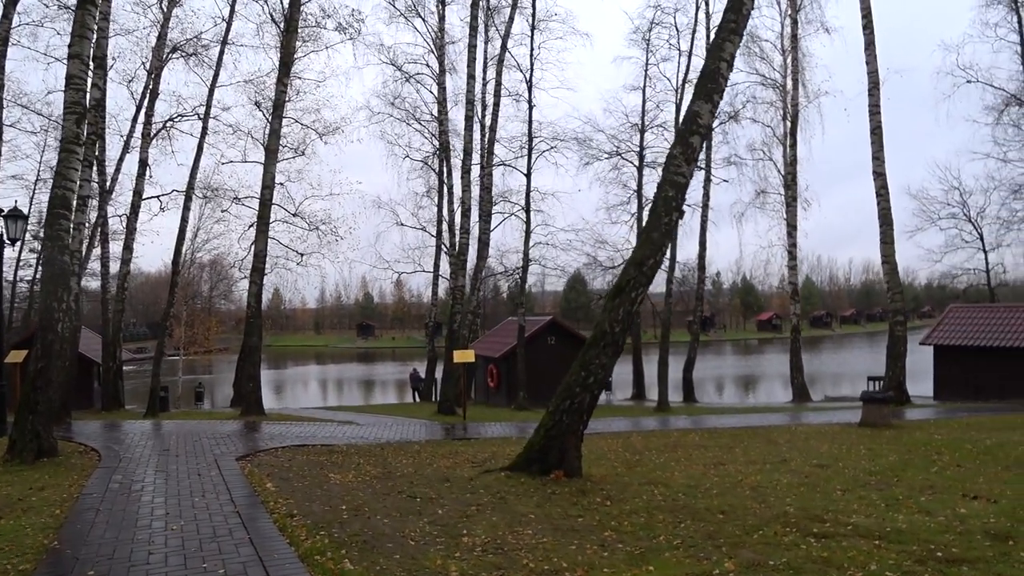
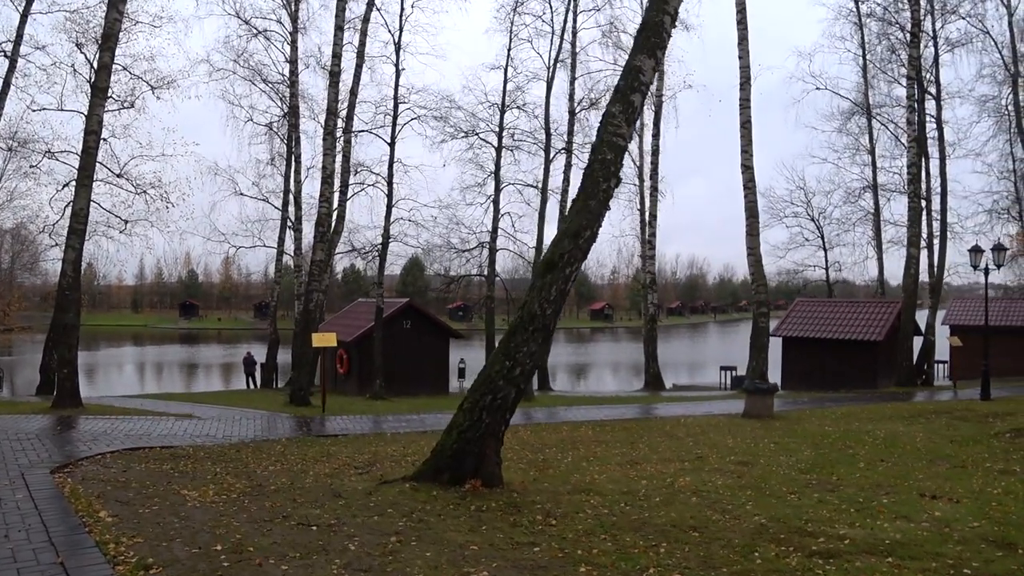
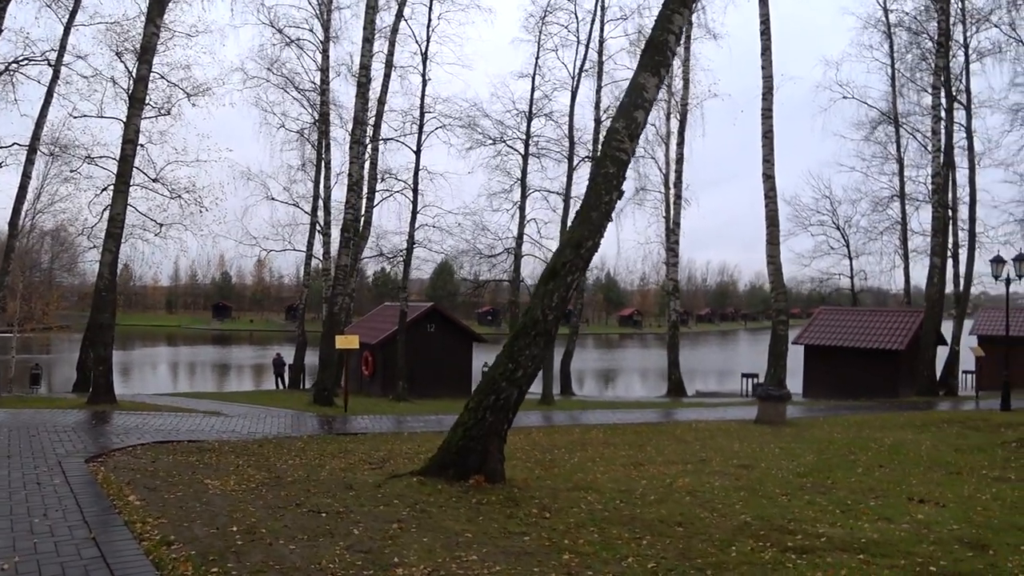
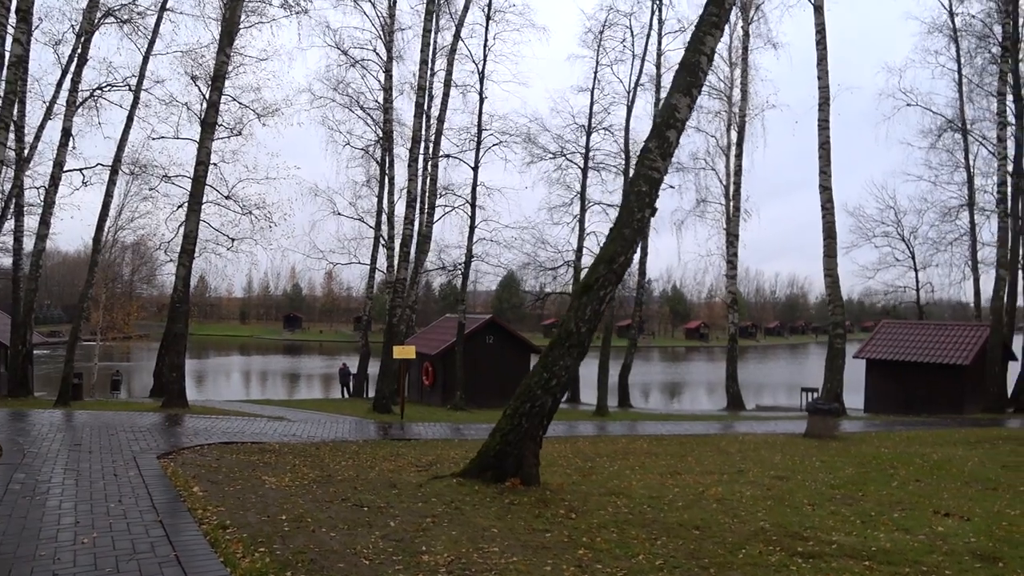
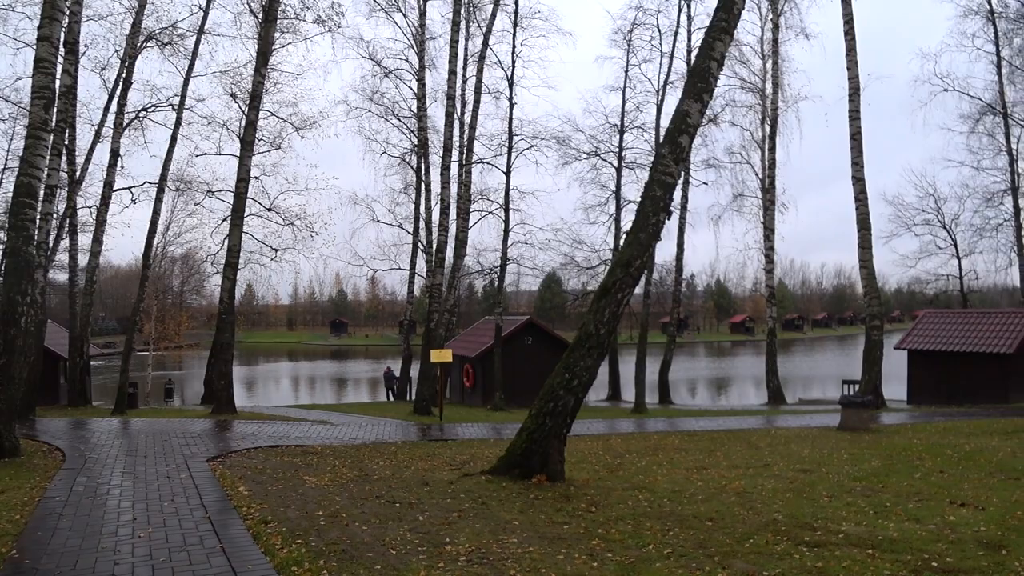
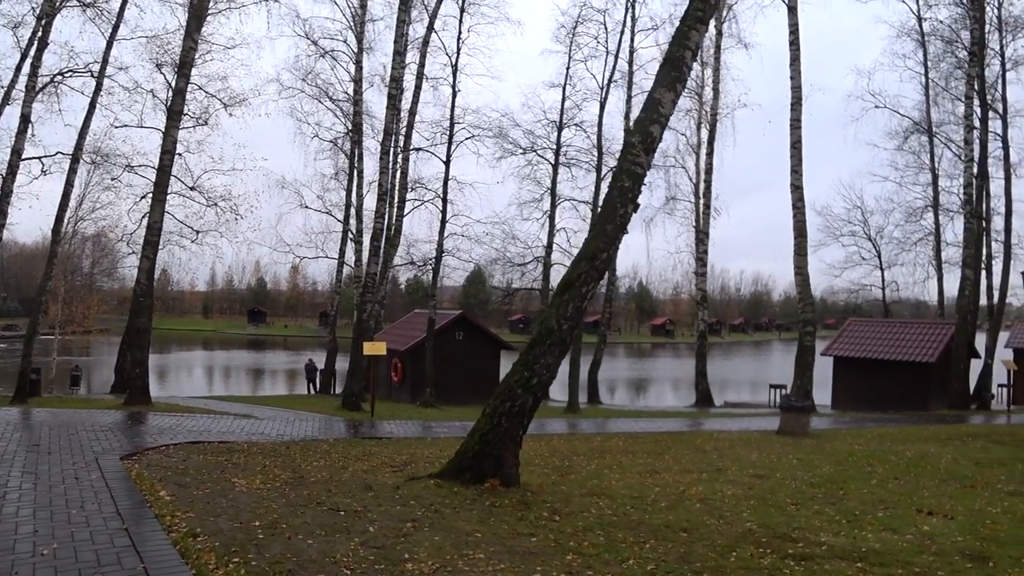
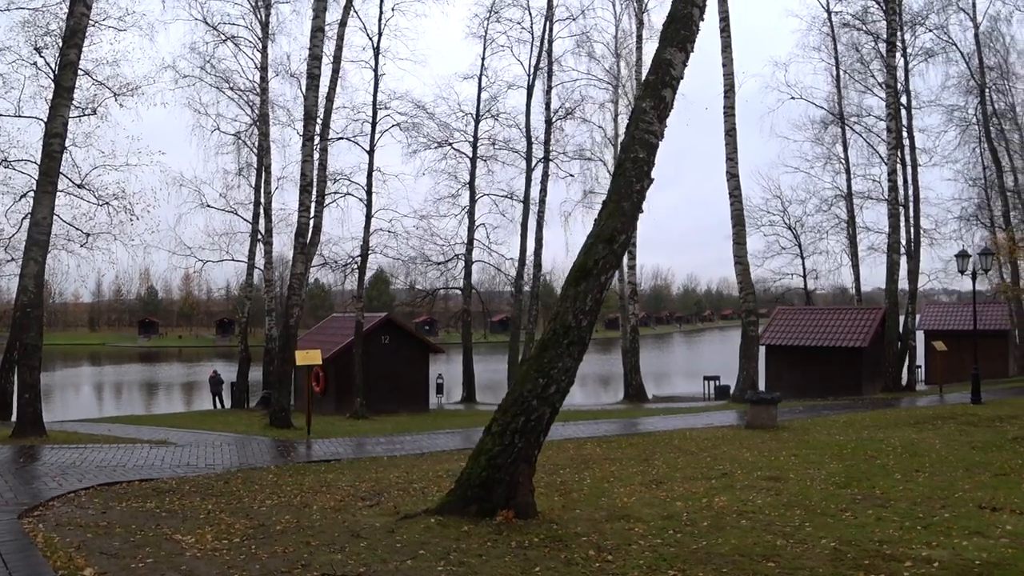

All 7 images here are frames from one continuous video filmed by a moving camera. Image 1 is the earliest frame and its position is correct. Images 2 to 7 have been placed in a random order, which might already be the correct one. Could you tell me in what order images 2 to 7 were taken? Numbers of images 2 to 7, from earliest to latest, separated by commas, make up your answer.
5, 4, 6, 3, 2, 7
